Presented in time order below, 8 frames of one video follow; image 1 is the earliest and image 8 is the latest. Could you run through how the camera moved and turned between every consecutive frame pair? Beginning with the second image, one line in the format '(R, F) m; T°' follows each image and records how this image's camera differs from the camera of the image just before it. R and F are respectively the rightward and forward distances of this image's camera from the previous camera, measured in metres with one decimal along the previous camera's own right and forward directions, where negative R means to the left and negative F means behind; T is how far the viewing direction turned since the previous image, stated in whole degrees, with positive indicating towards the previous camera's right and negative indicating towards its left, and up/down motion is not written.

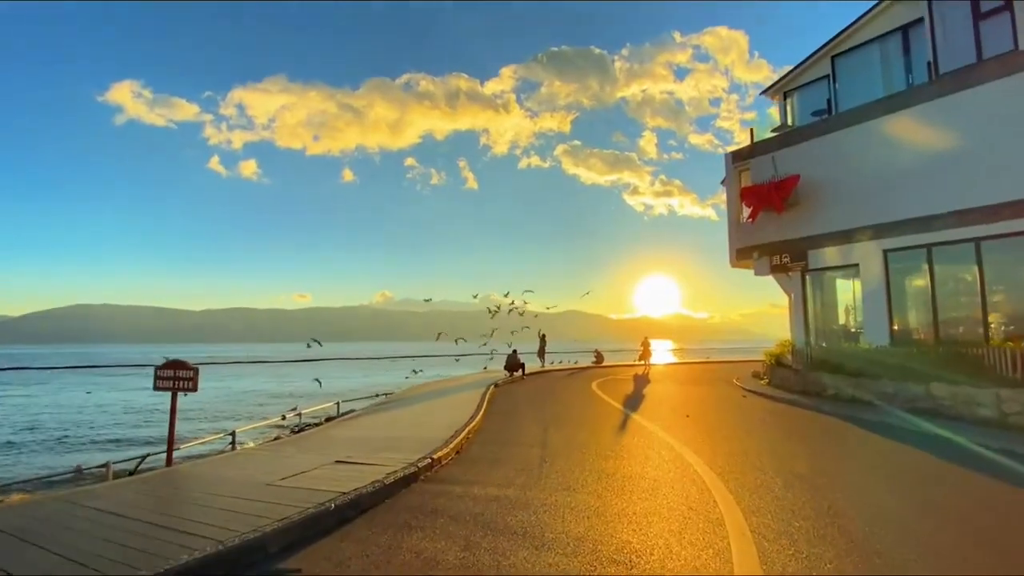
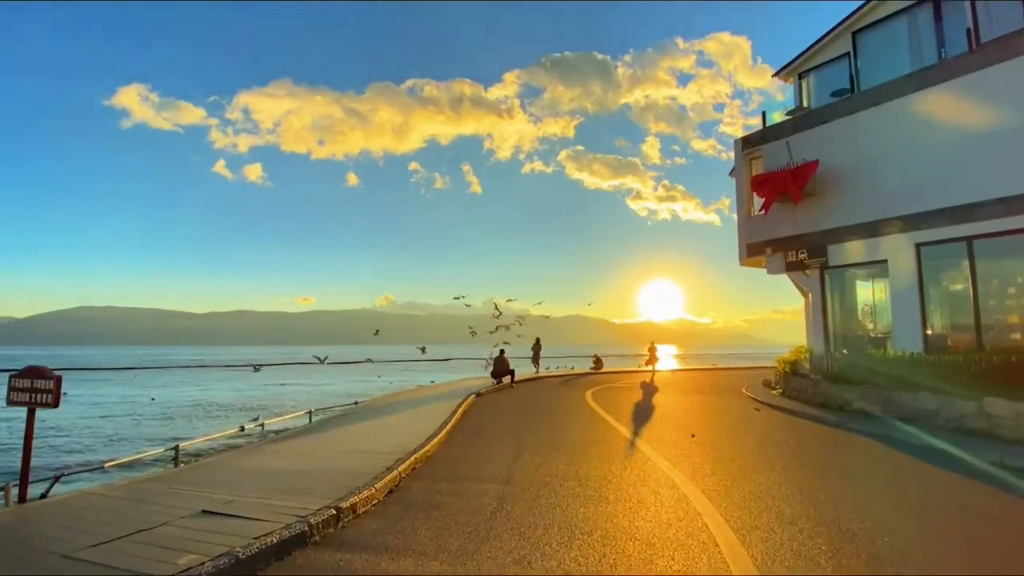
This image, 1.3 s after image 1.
(+0.6, +2.4) m; 0°
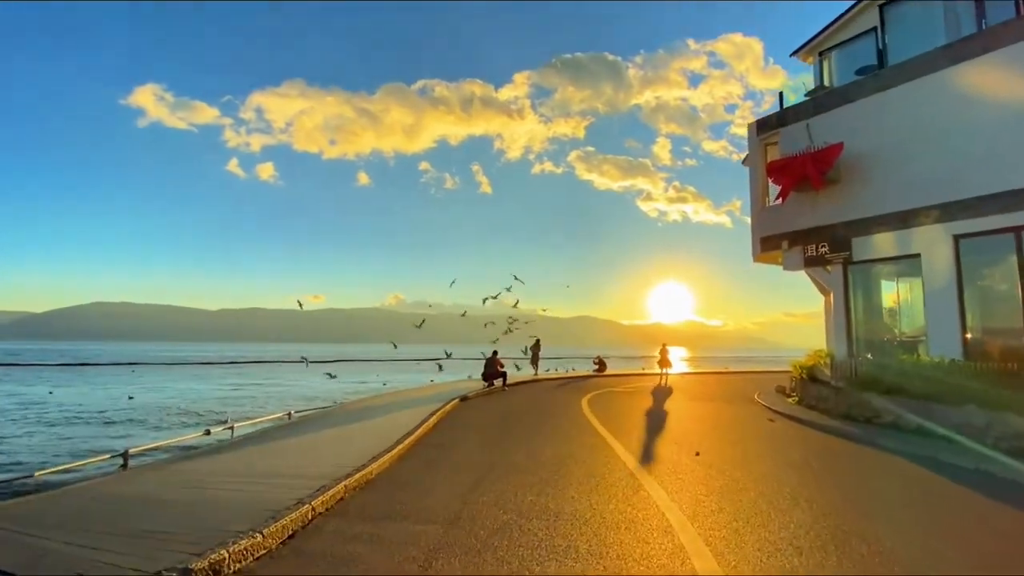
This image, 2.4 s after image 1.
(+0.5, +1.9) m; -1°
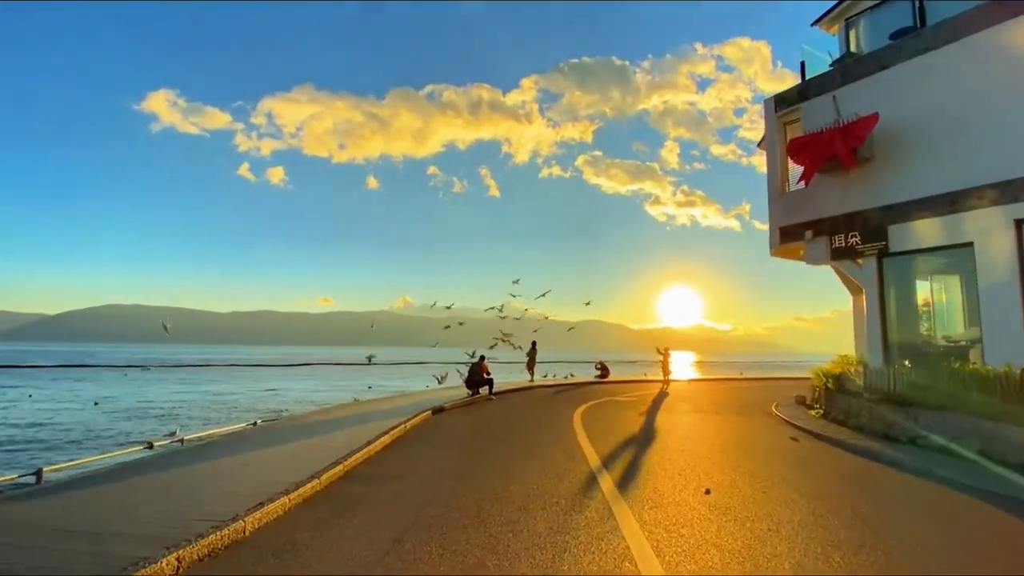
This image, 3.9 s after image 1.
(+0.6, +2.4) m; -1°
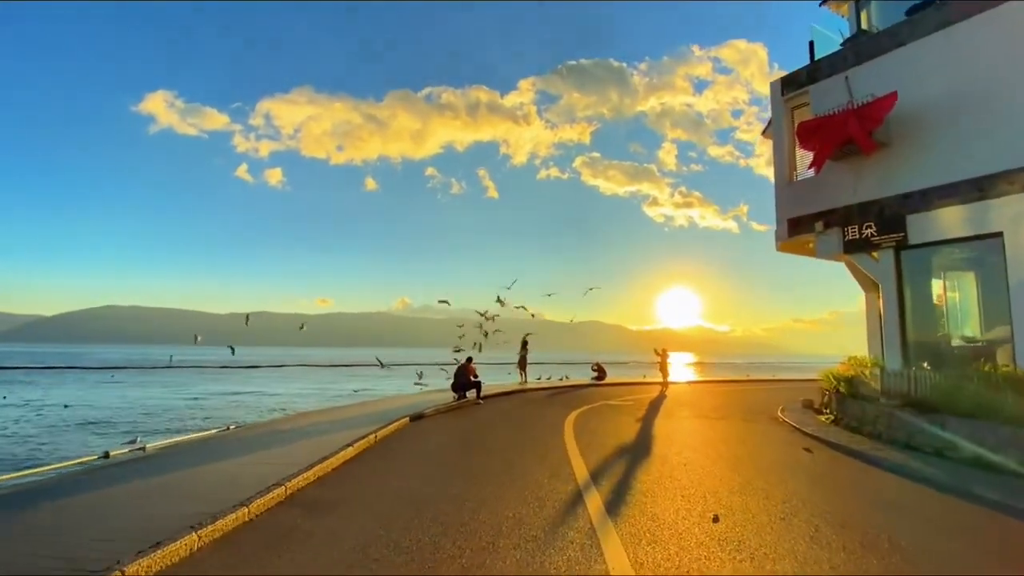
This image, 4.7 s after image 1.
(+0.3, +1.3) m; 0°
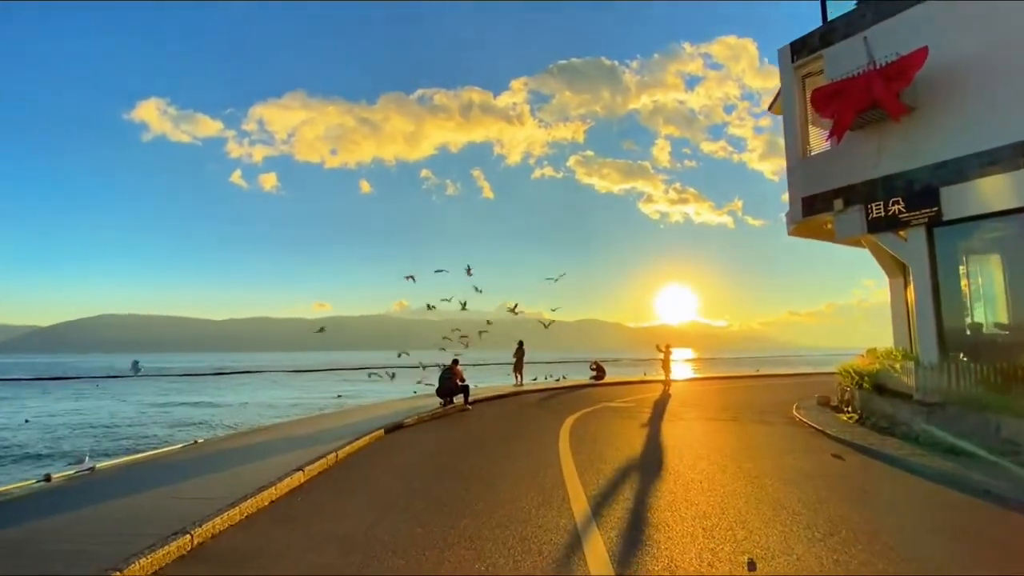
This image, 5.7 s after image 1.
(+0.2, +1.6) m; 0°
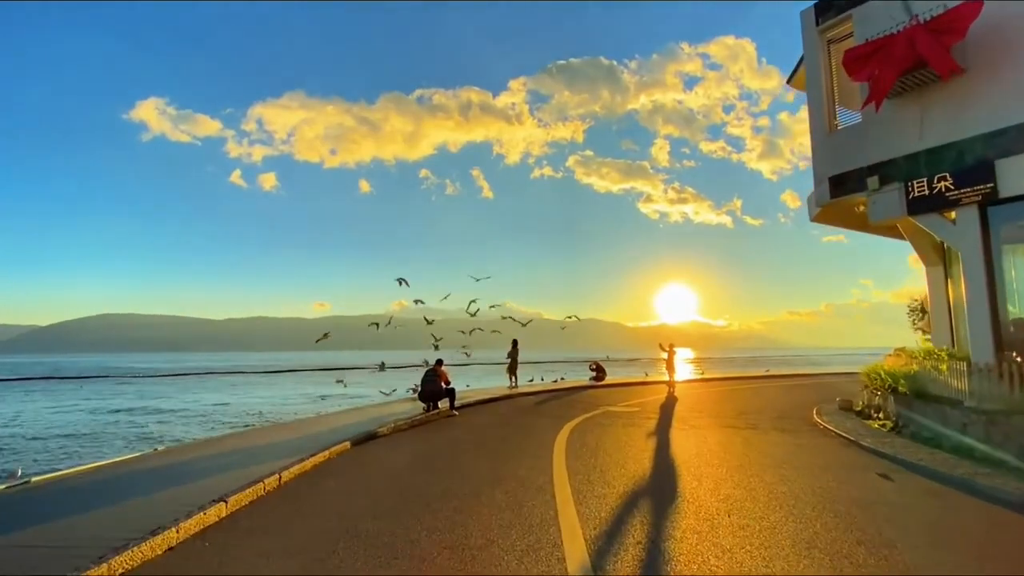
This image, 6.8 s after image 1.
(+0.2, +1.7) m; 0°
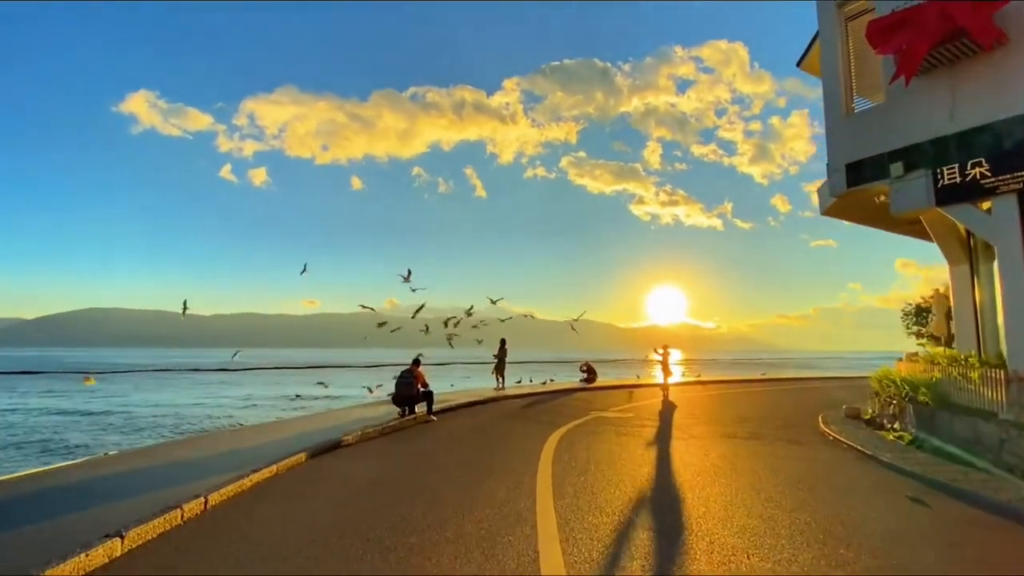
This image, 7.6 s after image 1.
(+0.1, +1.3) m; +1°
